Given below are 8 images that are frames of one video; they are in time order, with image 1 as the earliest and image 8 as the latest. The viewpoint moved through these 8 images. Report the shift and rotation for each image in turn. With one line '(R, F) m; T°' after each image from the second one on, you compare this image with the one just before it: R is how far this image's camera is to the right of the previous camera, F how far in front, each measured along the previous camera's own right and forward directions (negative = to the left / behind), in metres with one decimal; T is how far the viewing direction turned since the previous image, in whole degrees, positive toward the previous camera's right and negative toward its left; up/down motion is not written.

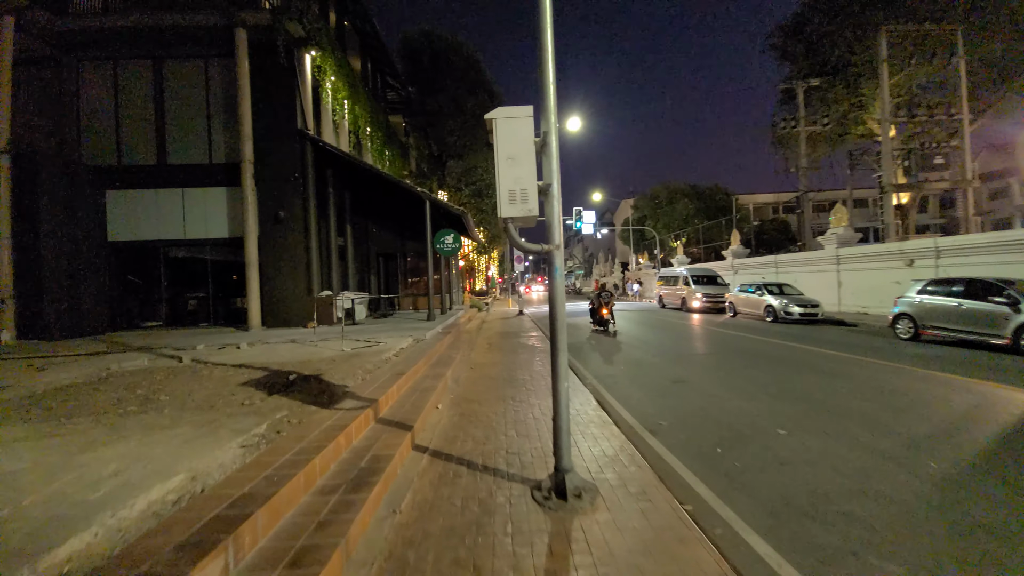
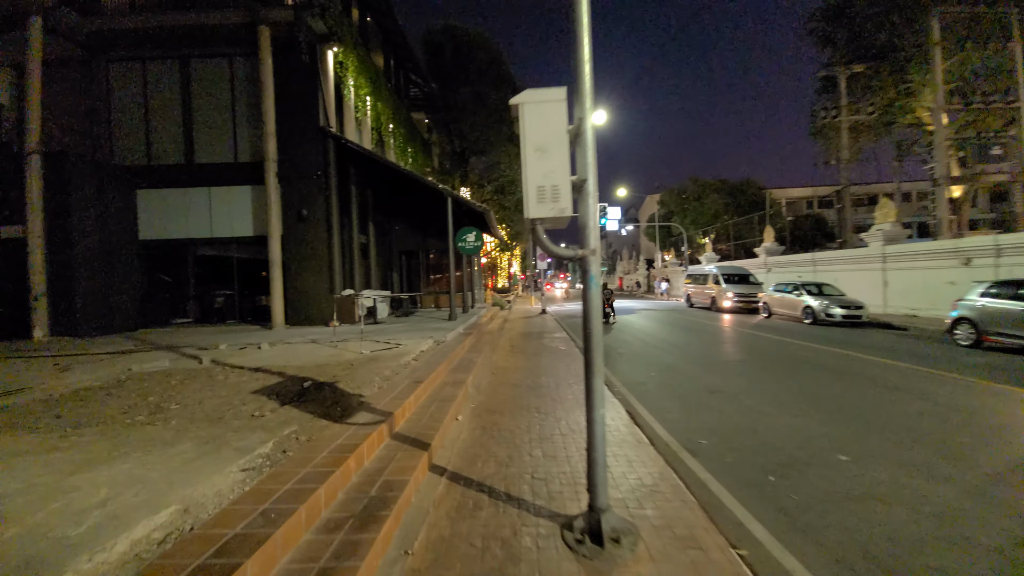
(0.0, +0.4) m; -3°
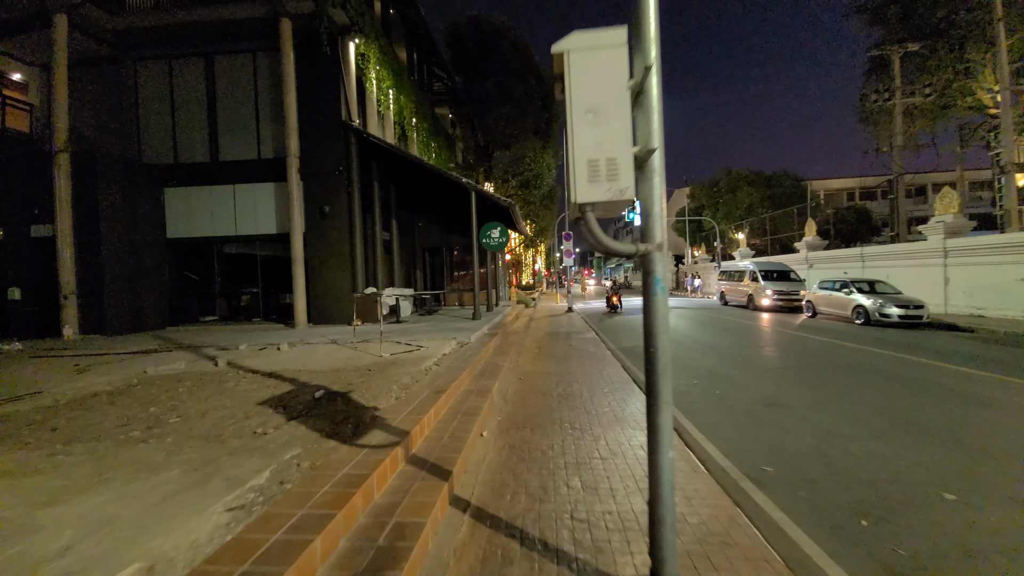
(-0.1, +0.6) m; -3°
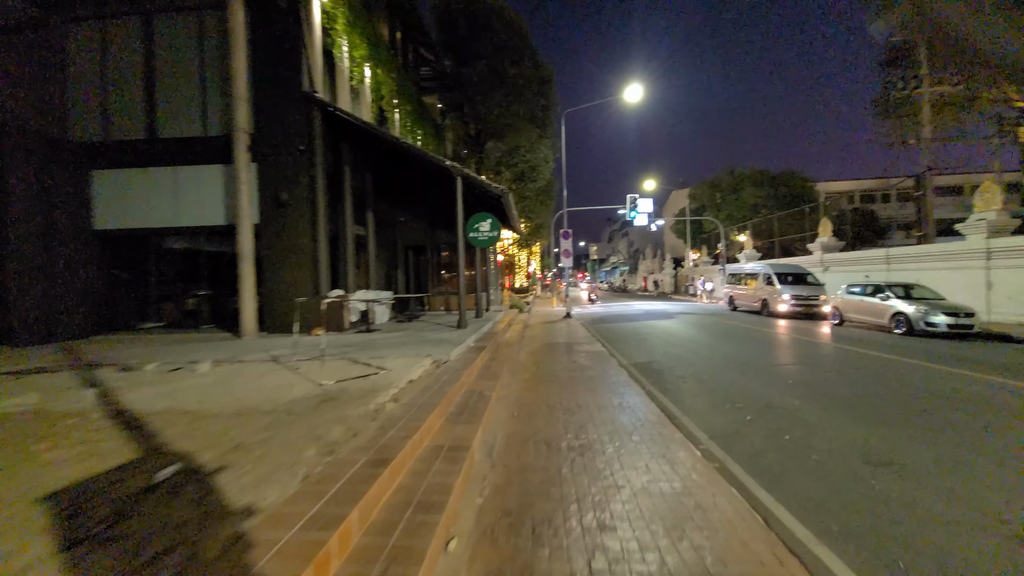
(0.0, +2.1) m; +1°
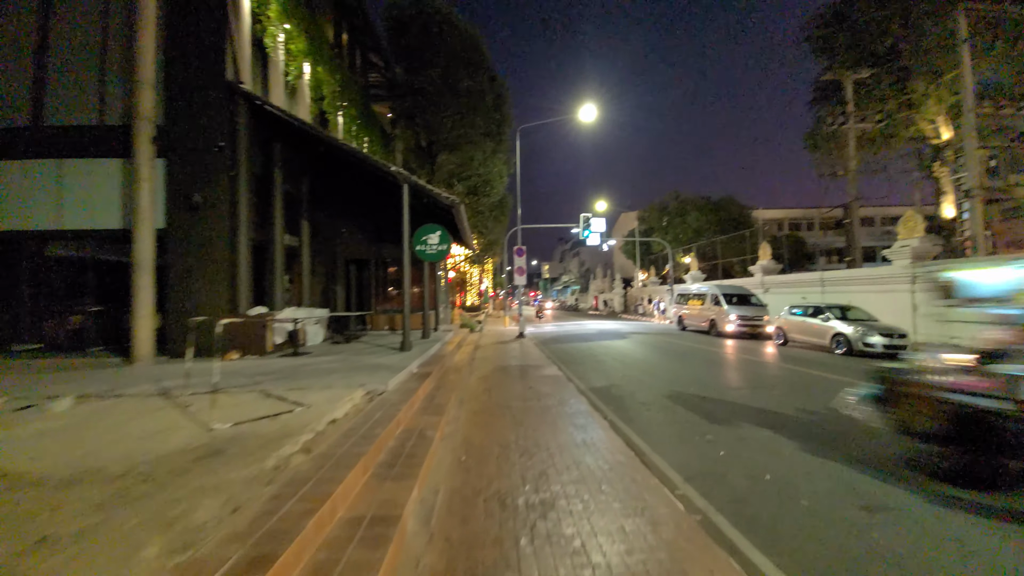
(0.0, +0.9) m; +7°
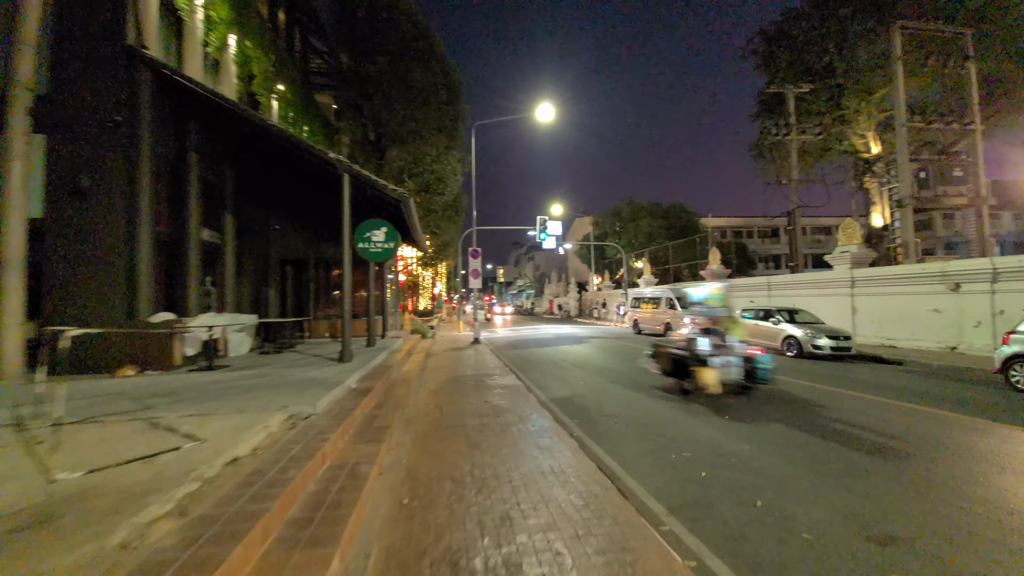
(0.0, +0.9) m; +6°
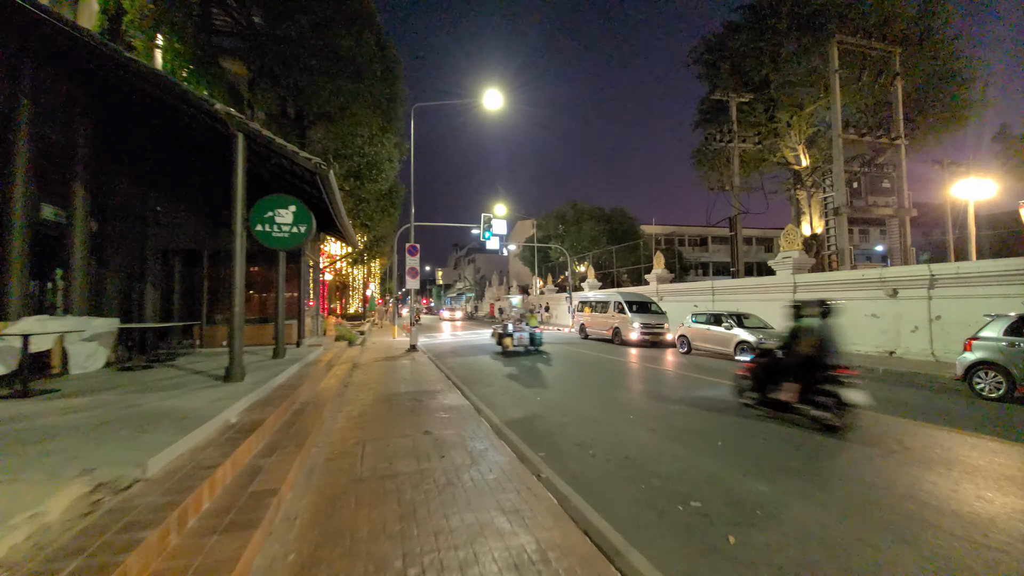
(-0.2, +1.7) m; +8°
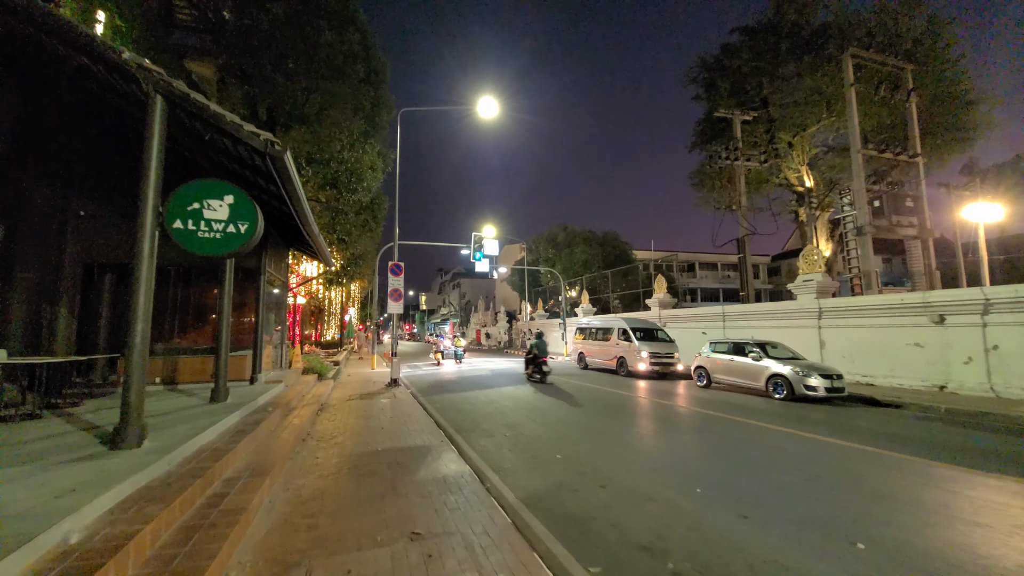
(-0.5, +2.0) m; +2°
